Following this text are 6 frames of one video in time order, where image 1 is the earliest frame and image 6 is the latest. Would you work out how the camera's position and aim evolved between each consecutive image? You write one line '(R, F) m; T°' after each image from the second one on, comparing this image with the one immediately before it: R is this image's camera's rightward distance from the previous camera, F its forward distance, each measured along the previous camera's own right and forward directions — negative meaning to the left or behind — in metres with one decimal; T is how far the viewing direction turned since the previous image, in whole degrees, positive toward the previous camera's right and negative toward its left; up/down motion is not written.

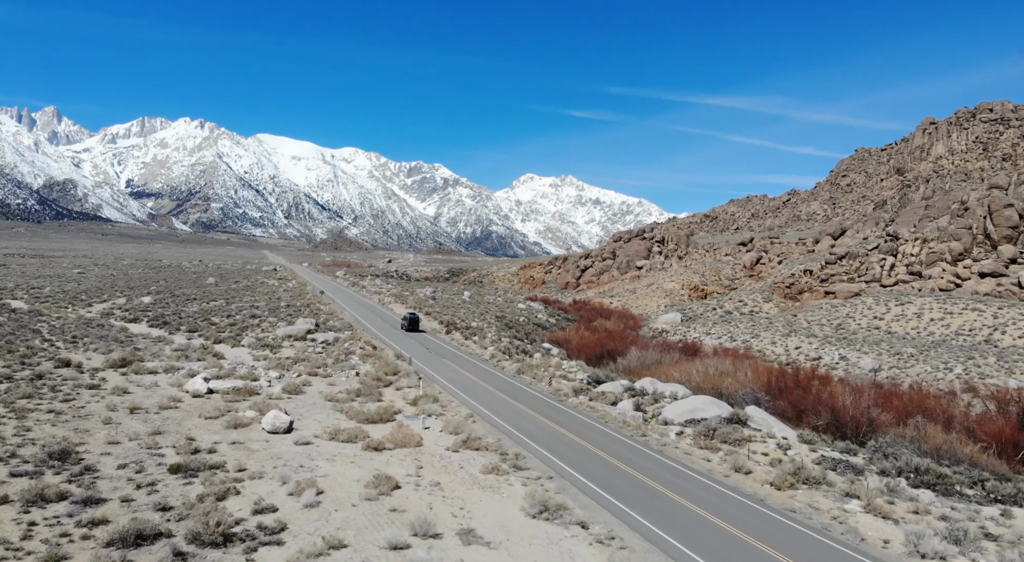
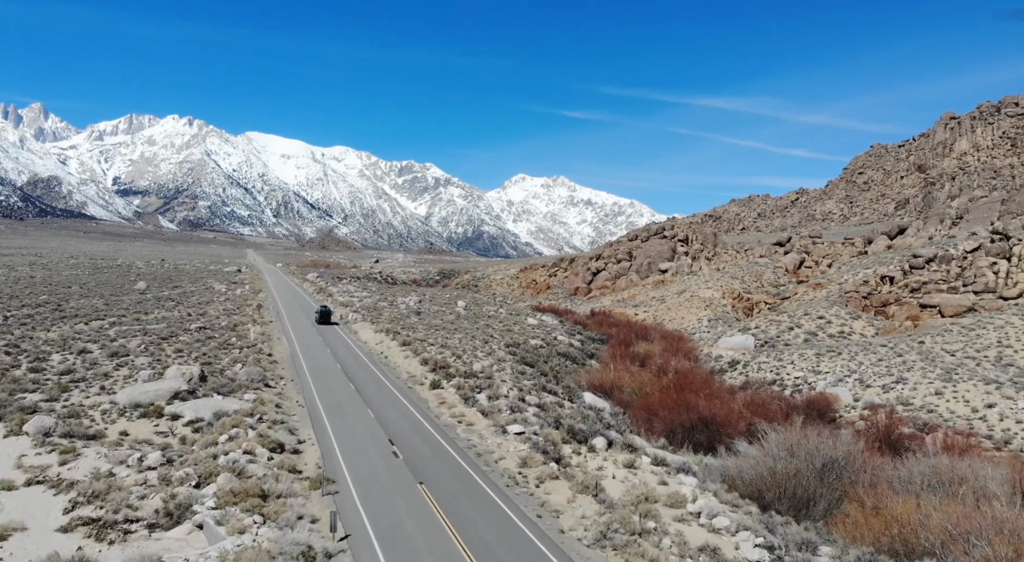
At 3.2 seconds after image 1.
(-1.5, +18.3) m; +1°
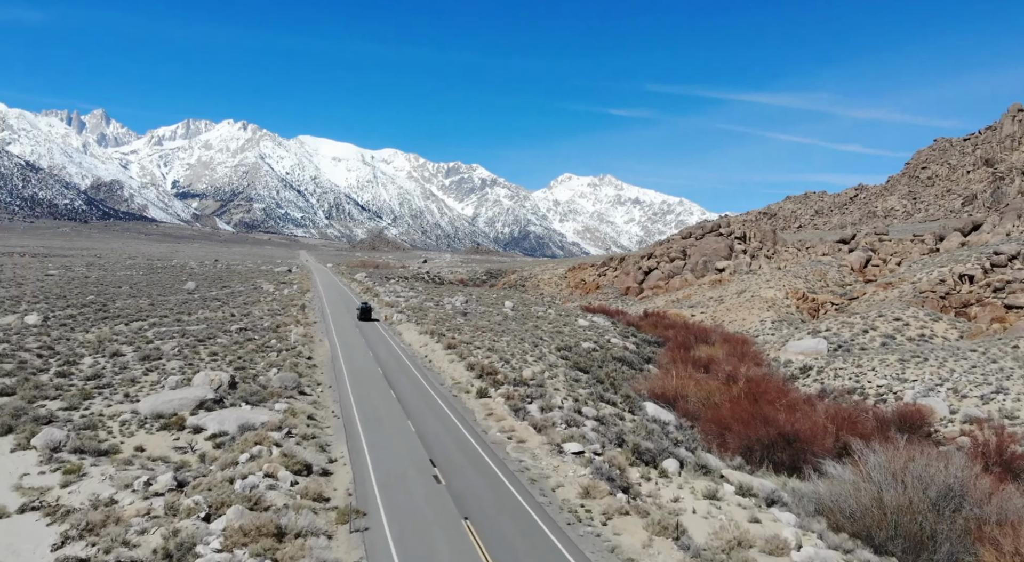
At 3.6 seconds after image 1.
(-0.3, +2.5) m; -4°
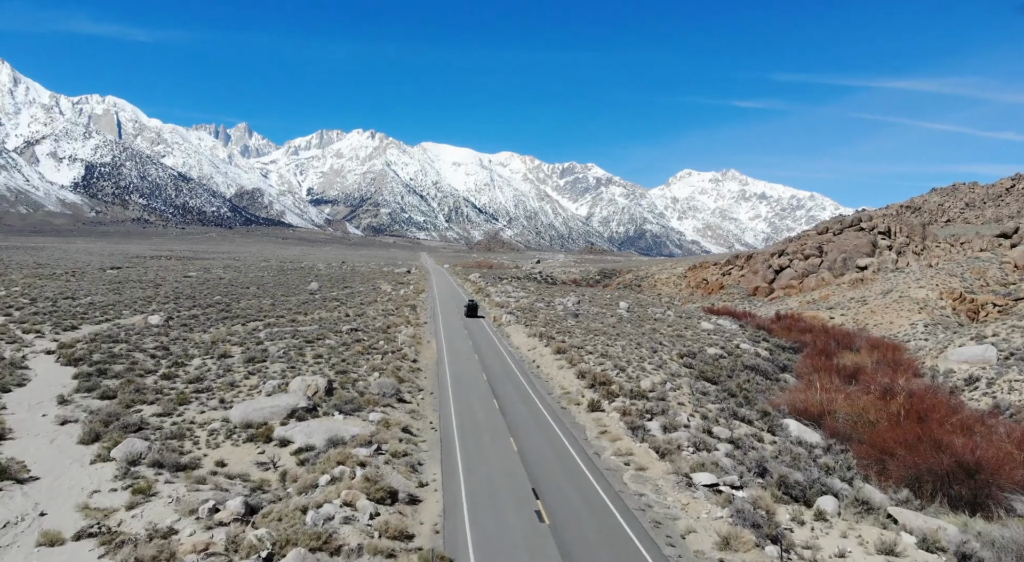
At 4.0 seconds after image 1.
(0.0, +2.6) m; -9°
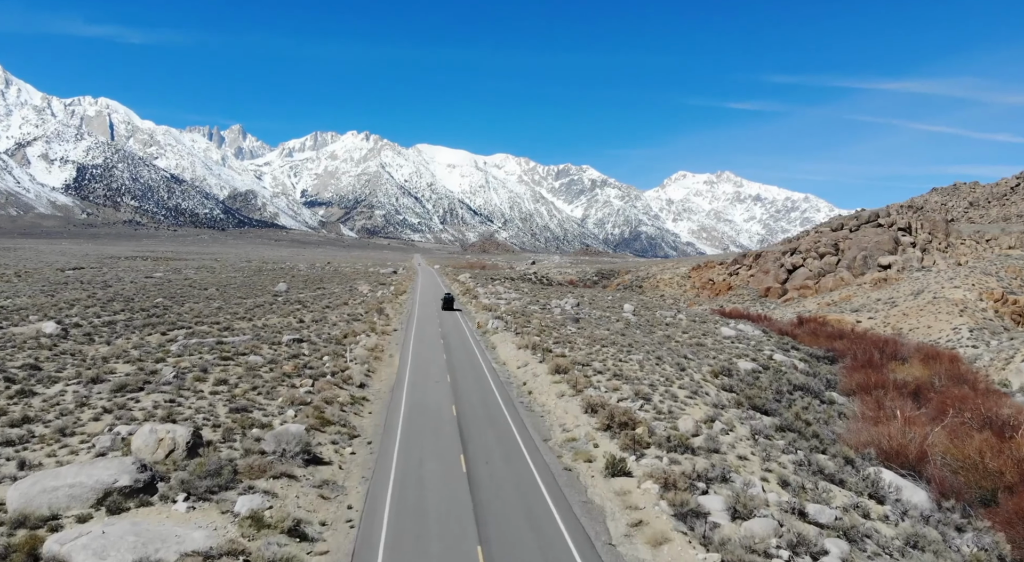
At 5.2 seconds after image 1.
(+0.4, +7.7) m; 0°
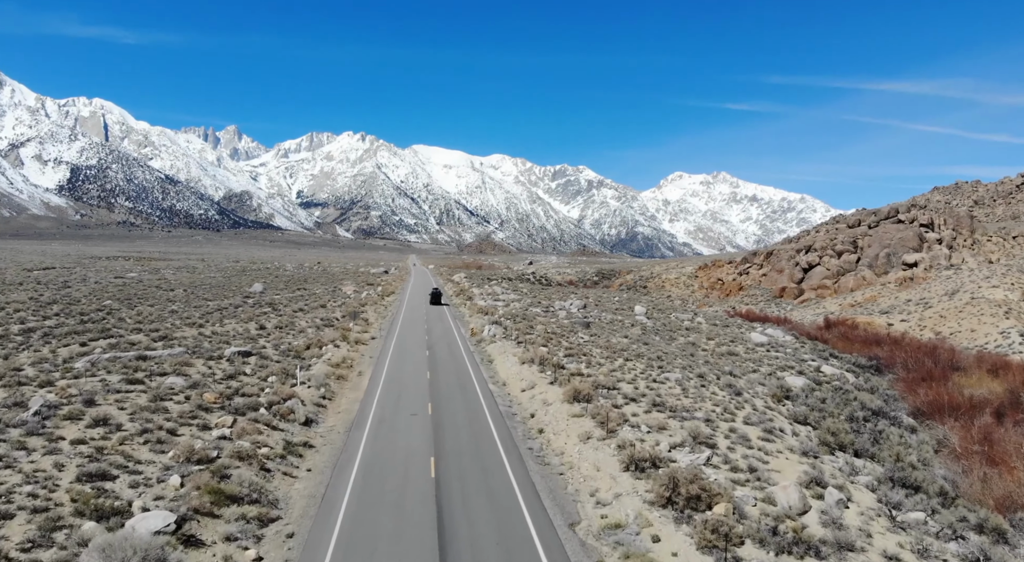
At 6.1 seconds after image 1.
(-0.2, +5.9) m; 0°
